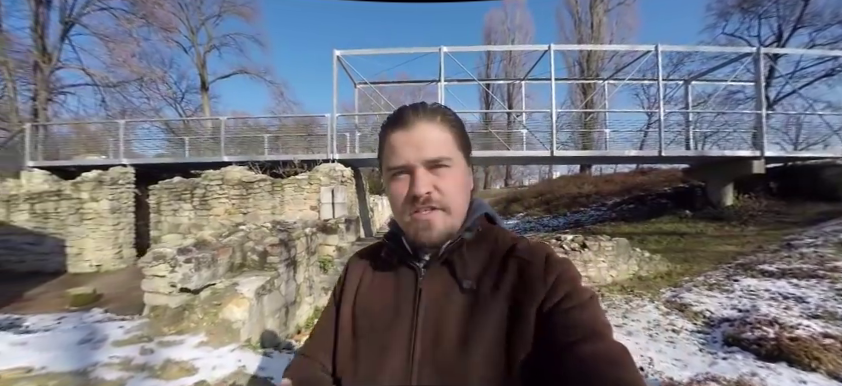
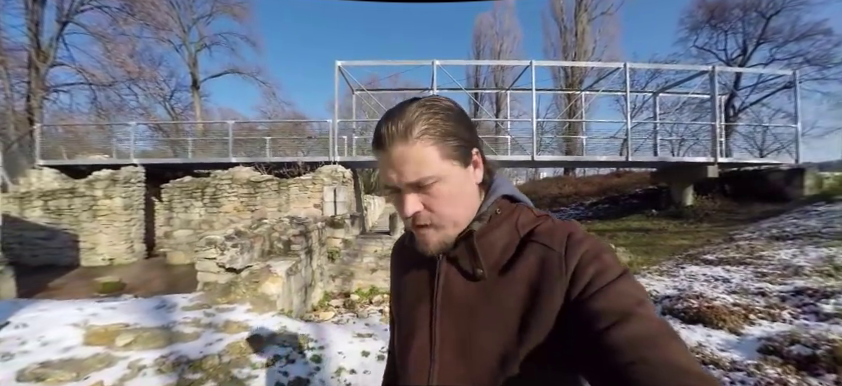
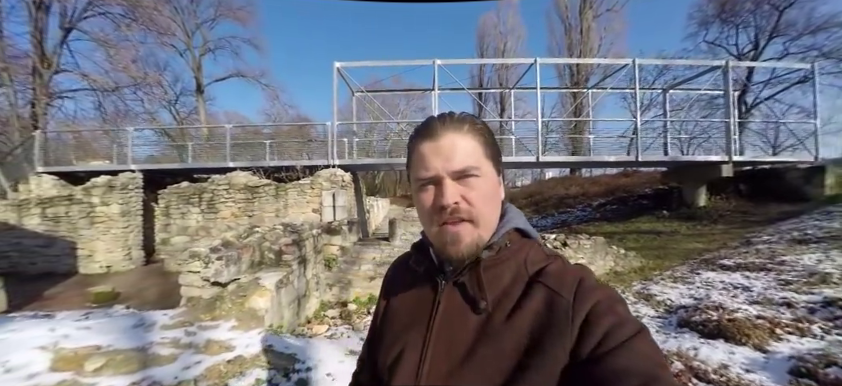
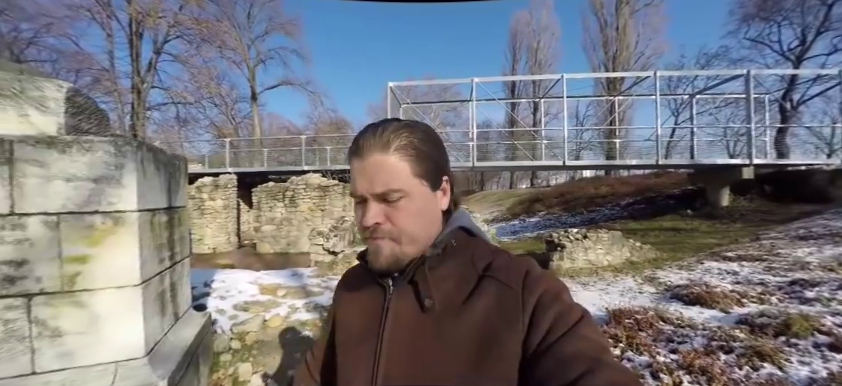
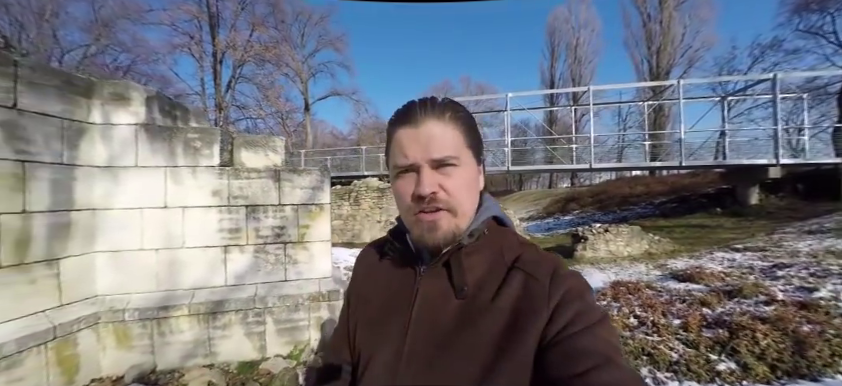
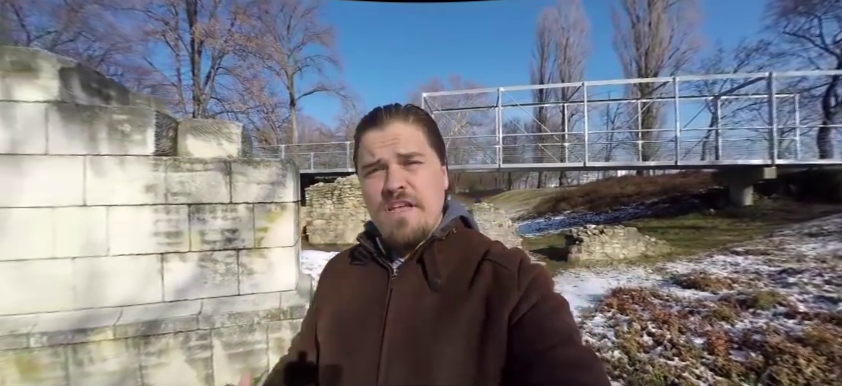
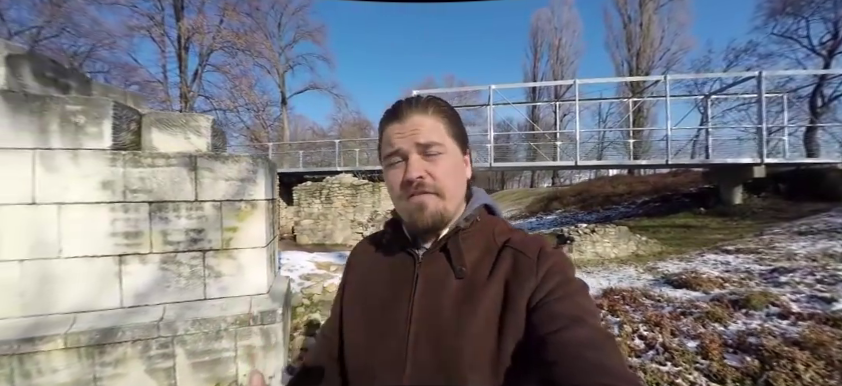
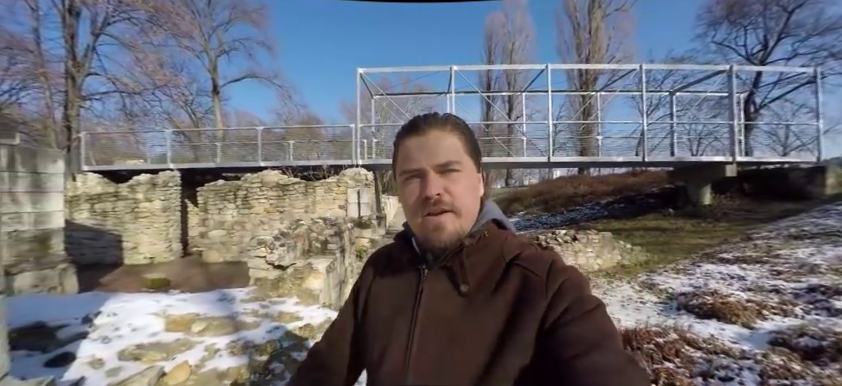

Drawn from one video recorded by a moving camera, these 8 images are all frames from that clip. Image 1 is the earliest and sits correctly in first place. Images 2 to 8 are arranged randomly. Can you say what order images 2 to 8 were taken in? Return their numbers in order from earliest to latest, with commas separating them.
3, 2, 8, 4, 7, 6, 5
